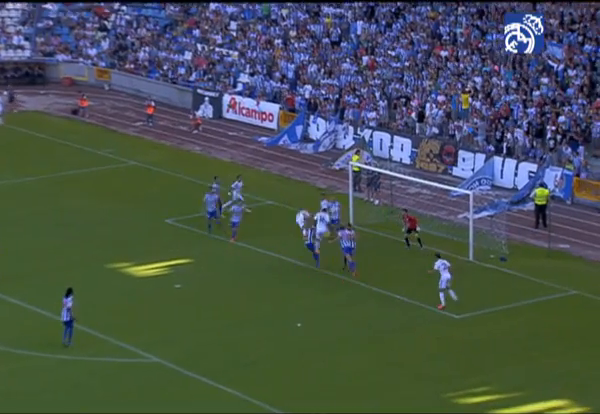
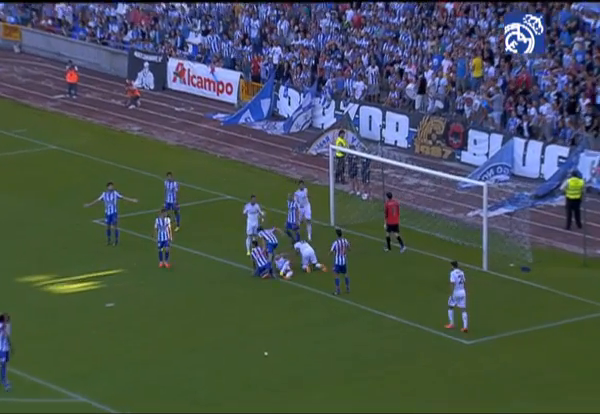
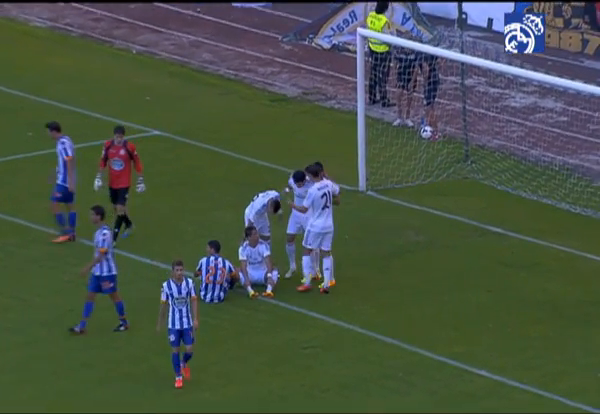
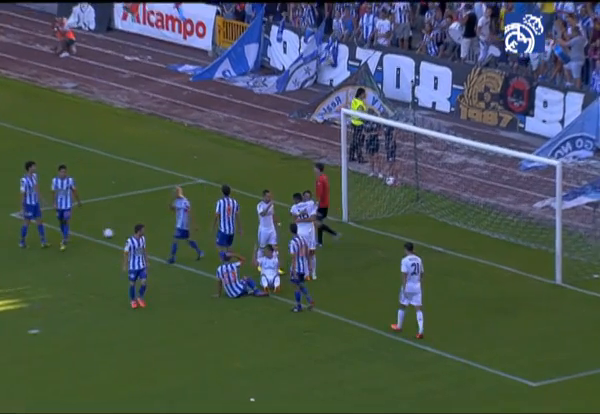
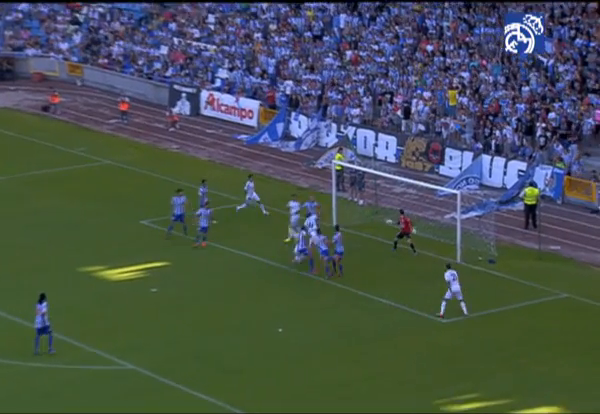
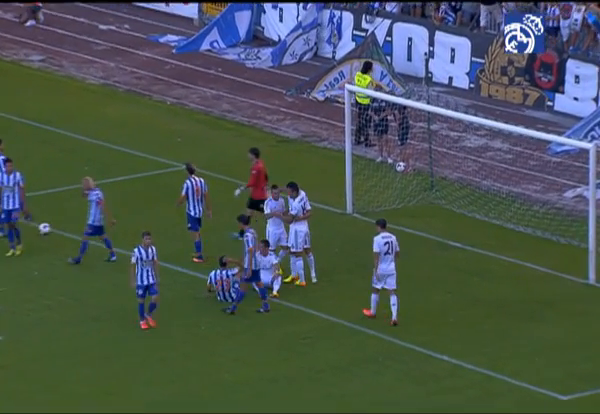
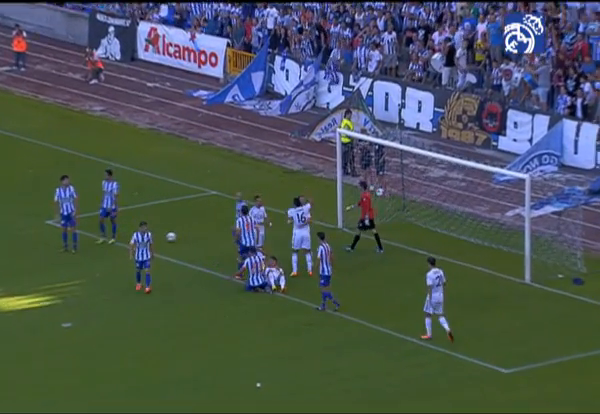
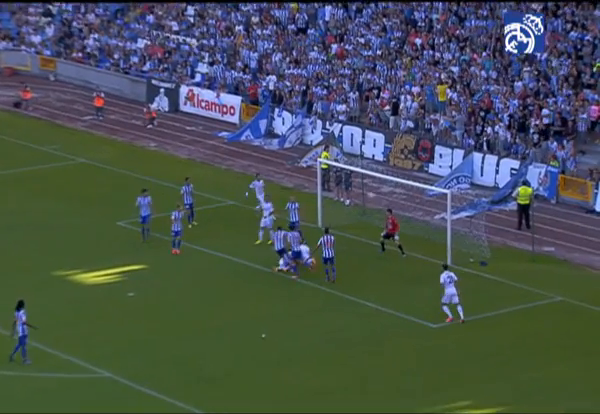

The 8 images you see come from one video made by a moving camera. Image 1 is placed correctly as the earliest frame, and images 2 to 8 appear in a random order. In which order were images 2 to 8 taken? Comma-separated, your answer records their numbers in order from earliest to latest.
5, 8, 2, 7, 4, 6, 3
